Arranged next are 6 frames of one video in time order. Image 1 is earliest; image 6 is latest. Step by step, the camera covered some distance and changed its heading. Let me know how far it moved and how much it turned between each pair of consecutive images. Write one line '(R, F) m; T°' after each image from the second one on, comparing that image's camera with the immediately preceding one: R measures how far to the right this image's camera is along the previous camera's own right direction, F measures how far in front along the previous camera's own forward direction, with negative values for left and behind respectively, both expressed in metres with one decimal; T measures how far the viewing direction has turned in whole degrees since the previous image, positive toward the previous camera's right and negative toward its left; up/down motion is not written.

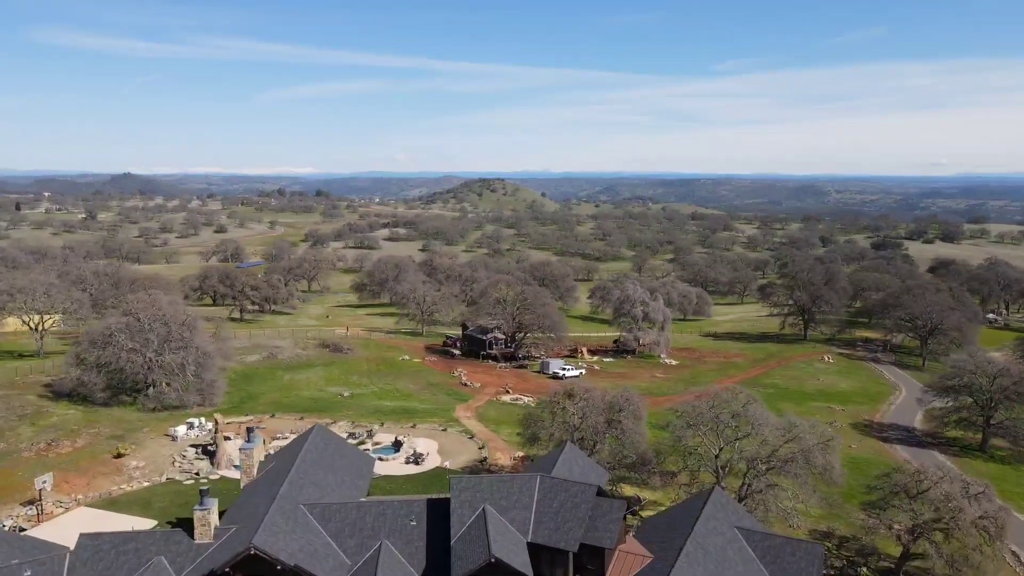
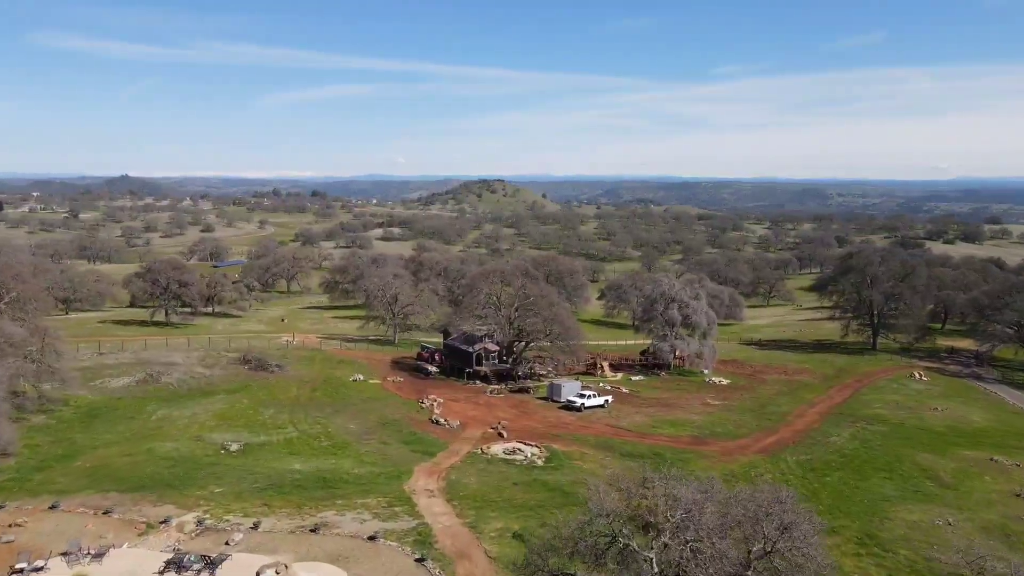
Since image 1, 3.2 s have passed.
(+0.3, +21.2) m; 0°
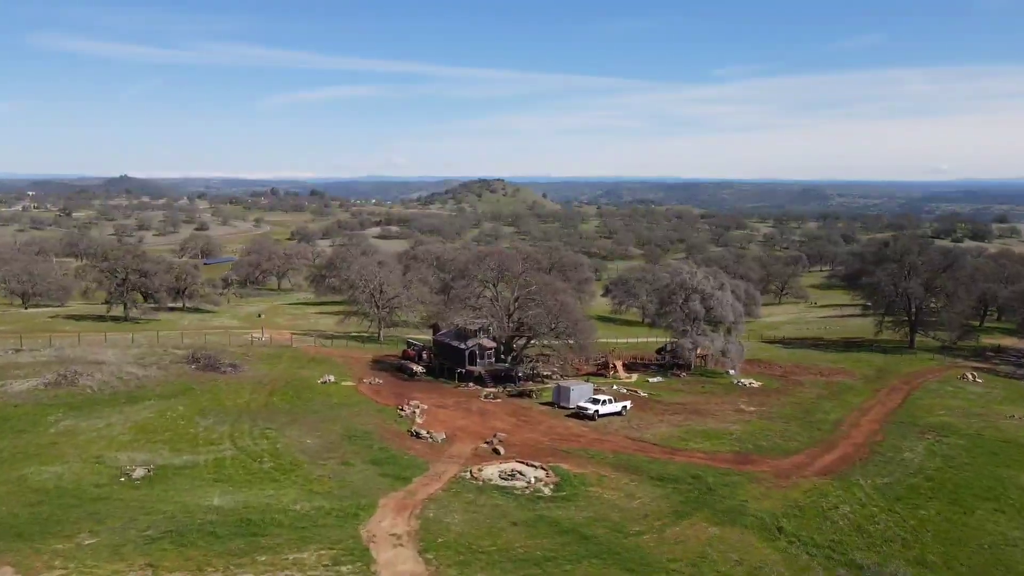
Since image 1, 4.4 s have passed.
(+0.1, +8.4) m; 0°
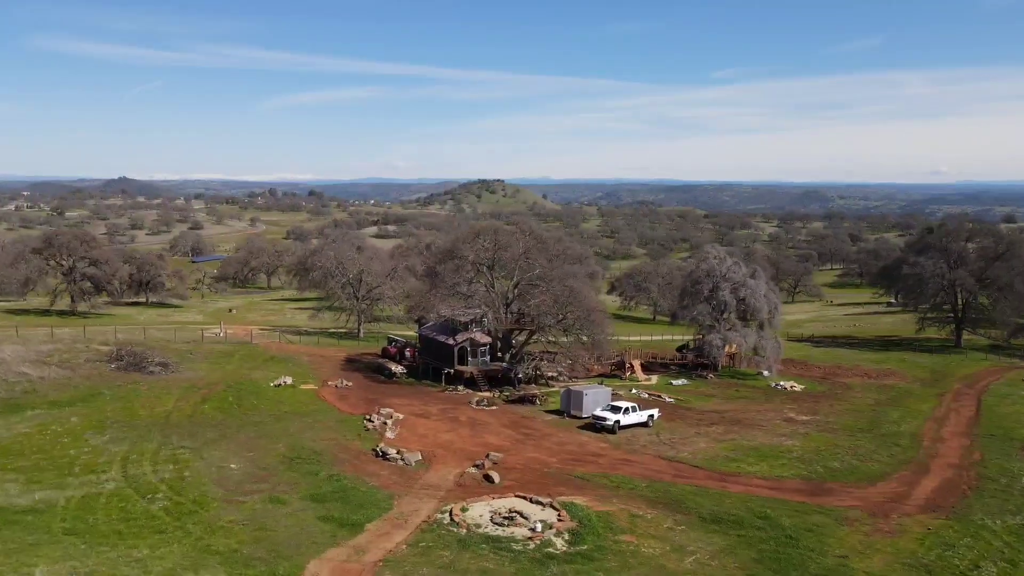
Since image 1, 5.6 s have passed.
(+0.1, +8.4) m; 0°
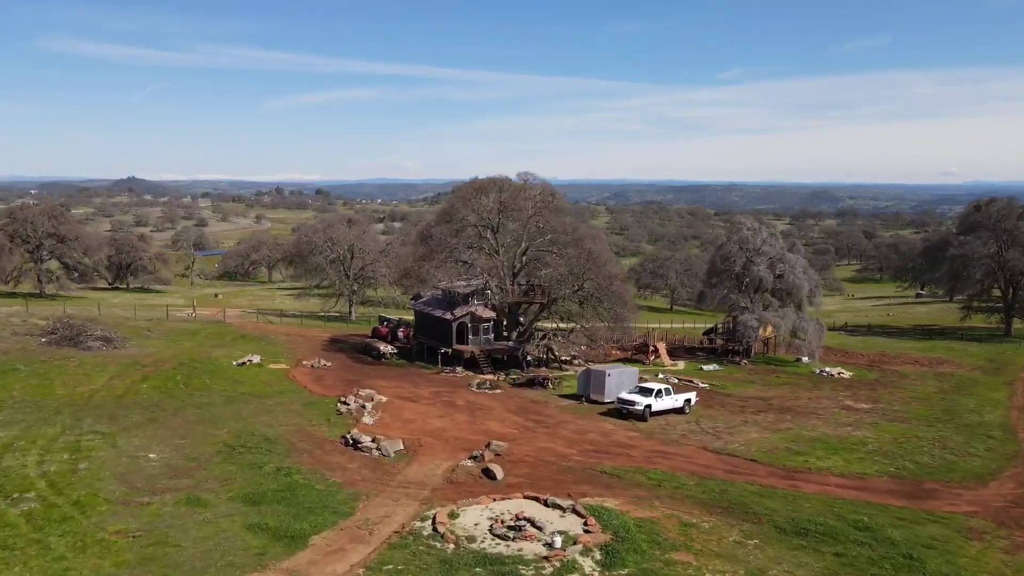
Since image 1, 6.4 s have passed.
(0.0, +5.7) m; -1°
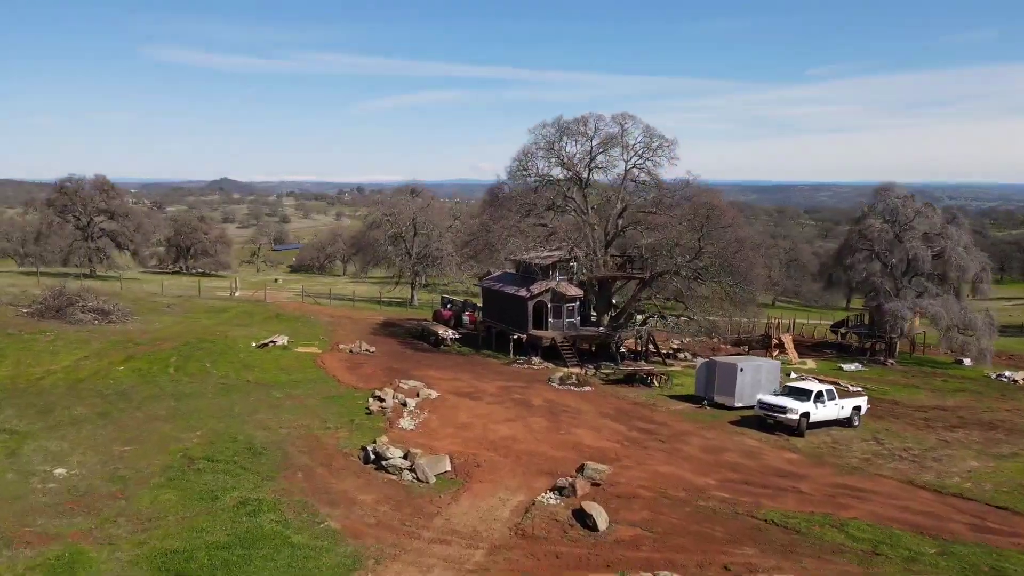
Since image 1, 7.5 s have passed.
(-0.6, +7.1) m; -6°
